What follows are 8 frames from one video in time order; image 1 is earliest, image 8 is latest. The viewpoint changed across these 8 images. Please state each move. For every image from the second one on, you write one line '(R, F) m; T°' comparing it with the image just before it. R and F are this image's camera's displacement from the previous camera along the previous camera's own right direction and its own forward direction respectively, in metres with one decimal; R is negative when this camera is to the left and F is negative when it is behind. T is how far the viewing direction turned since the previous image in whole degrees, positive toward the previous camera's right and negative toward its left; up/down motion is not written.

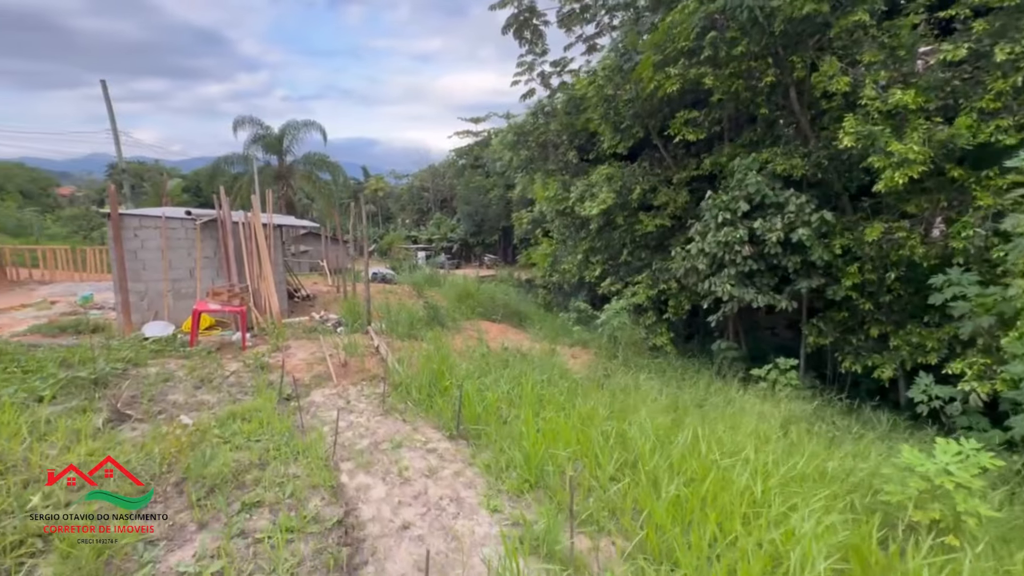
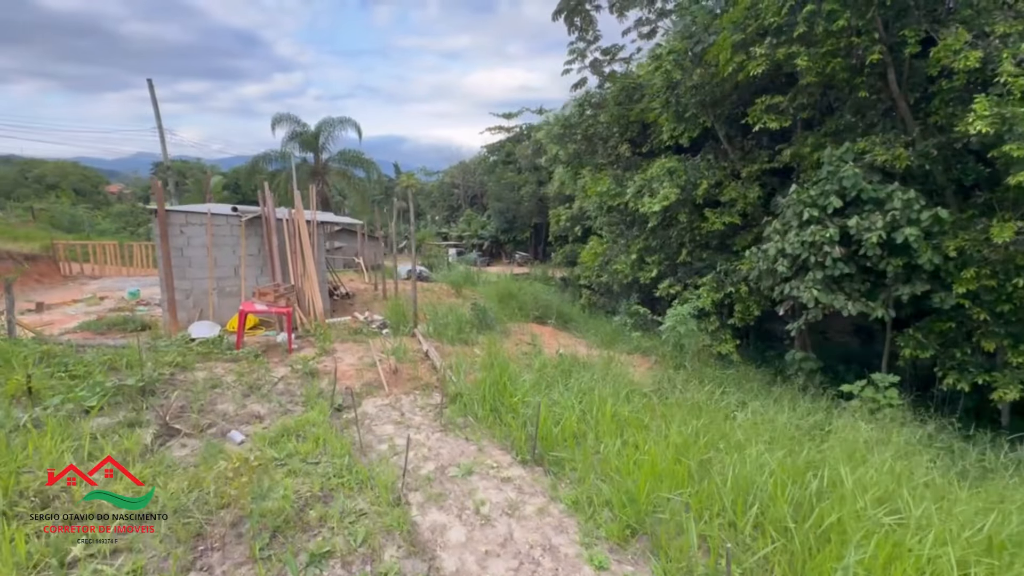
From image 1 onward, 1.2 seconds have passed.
(-0.4, +0.4) m; -3°
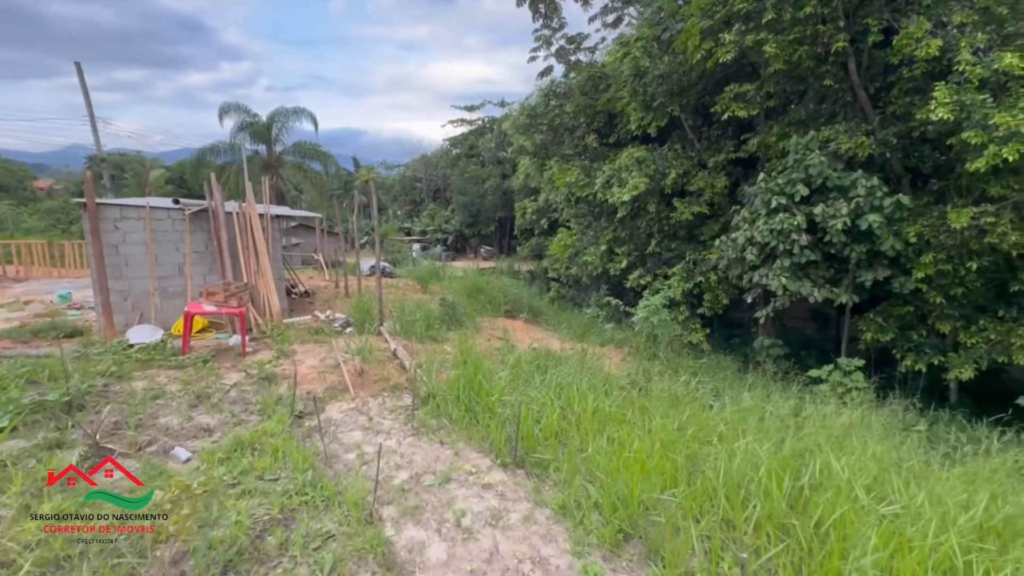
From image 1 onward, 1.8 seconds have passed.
(-0.1, +0.2) m; +4°
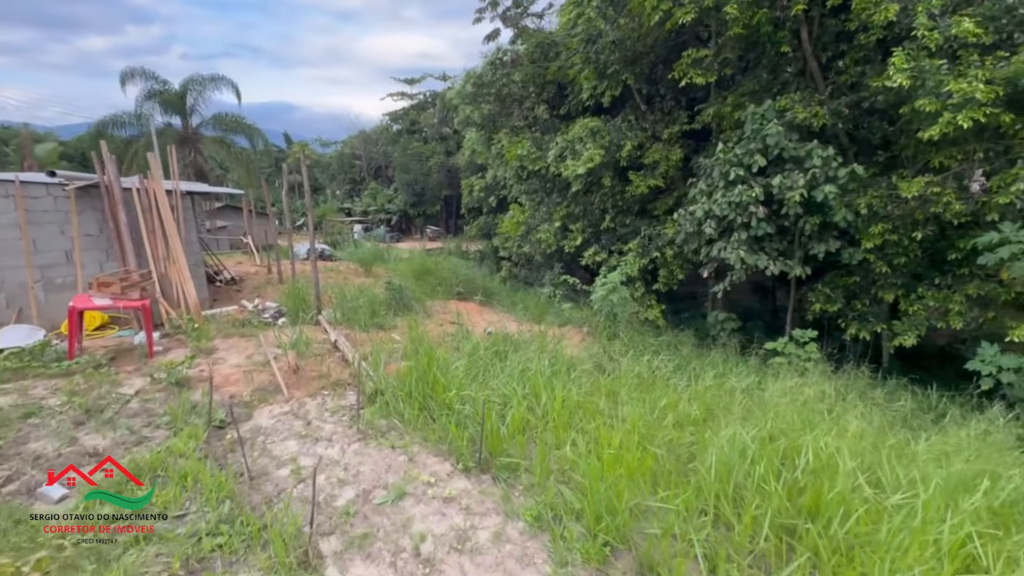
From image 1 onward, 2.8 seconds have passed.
(-0.1, +0.4) m; +7°
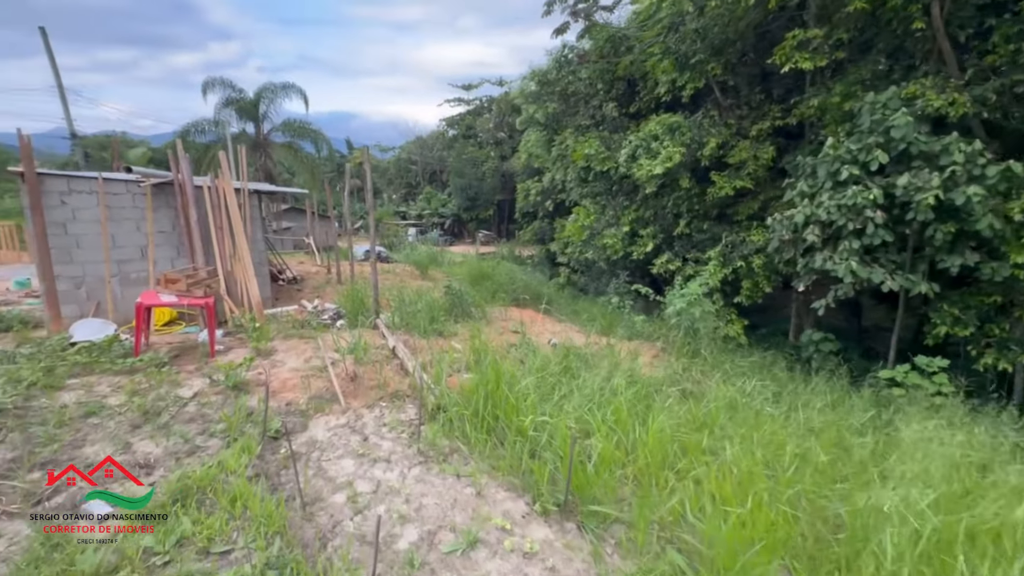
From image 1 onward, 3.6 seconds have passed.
(-0.2, +0.4) m; -6°
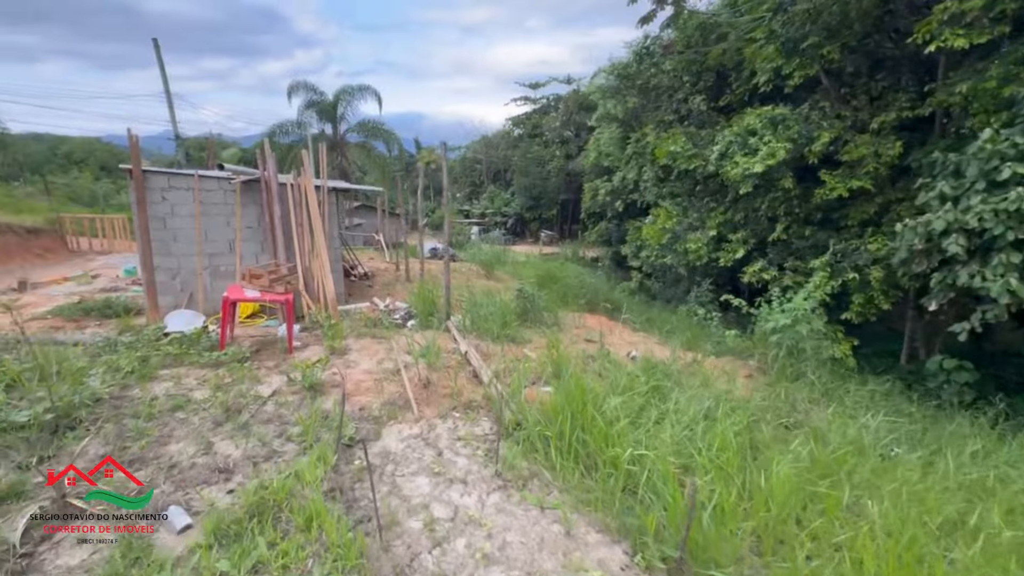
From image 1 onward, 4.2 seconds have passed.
(-0.2, +0.3) m; -7°
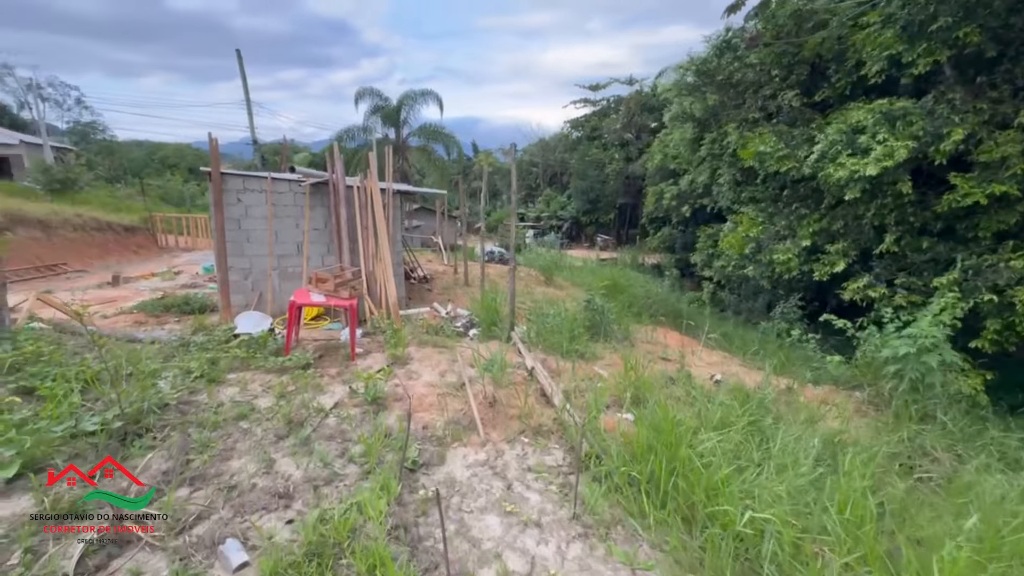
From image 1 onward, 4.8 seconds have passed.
(-0.2, +0.3) m; -7°
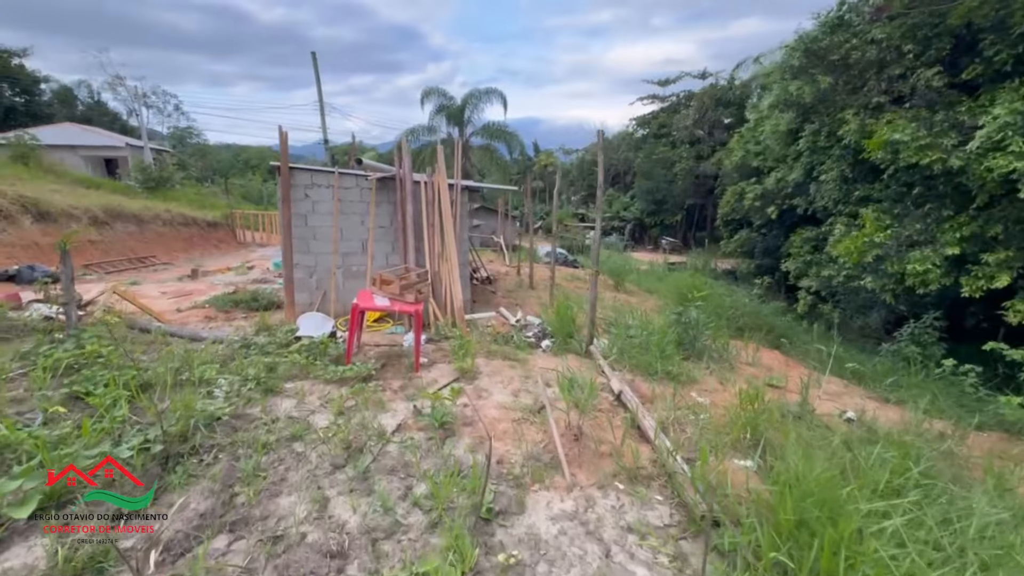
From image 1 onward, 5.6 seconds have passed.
(-0.2, +0.5) m; -7°
